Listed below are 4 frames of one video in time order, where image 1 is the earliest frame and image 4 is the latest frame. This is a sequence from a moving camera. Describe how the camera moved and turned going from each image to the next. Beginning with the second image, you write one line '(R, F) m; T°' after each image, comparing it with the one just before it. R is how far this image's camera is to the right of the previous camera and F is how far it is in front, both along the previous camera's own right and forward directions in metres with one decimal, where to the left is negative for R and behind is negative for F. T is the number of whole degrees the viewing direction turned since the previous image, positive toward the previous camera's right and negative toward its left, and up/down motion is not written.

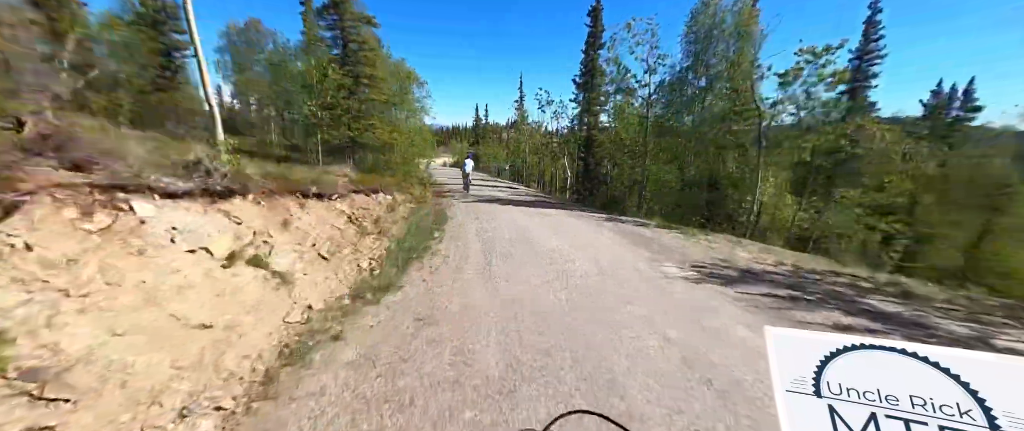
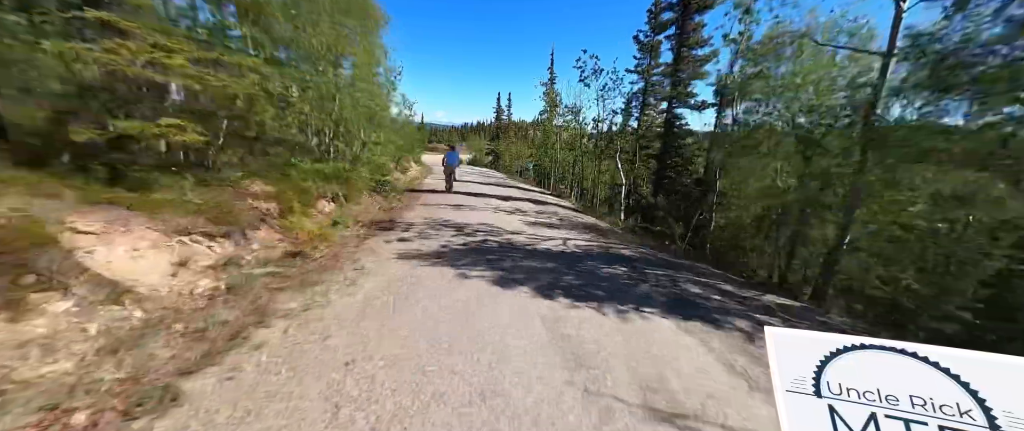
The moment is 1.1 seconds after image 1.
(+0.6, +4.4) m; -8°
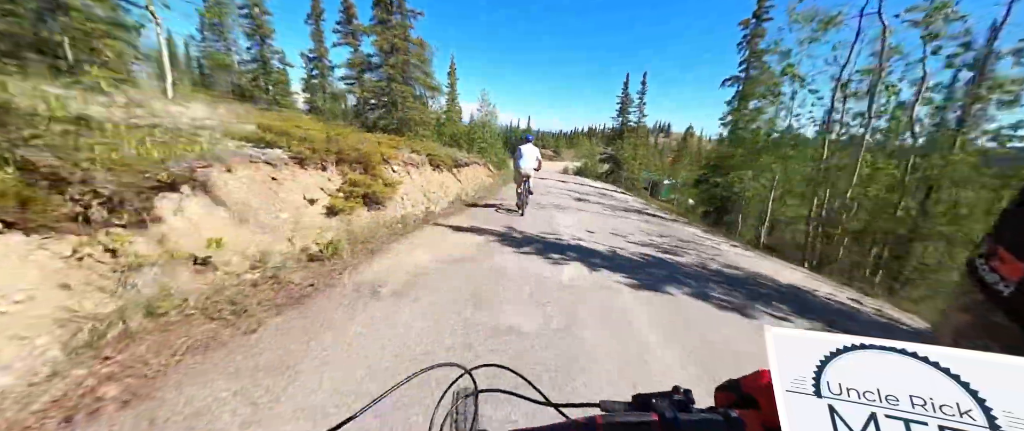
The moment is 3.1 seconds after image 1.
(-1.6, +12.0) m; -17°
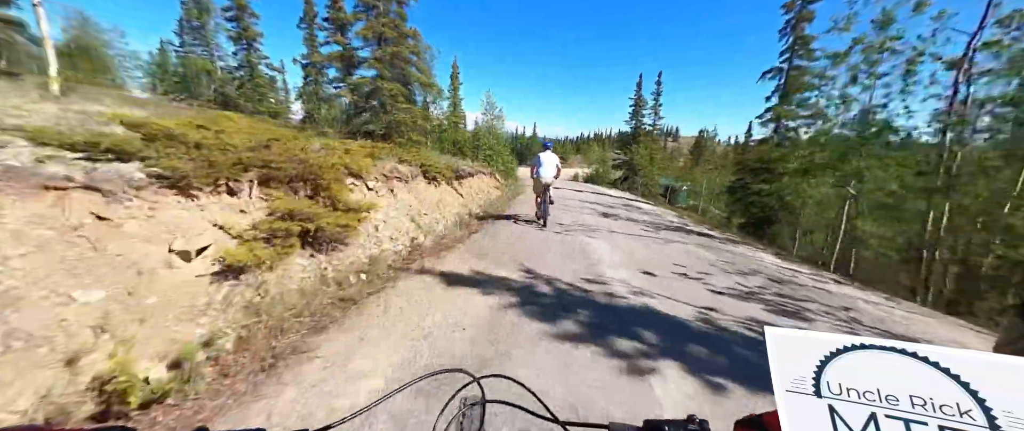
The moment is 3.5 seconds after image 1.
(-0.2, +1.9) m; -1°
